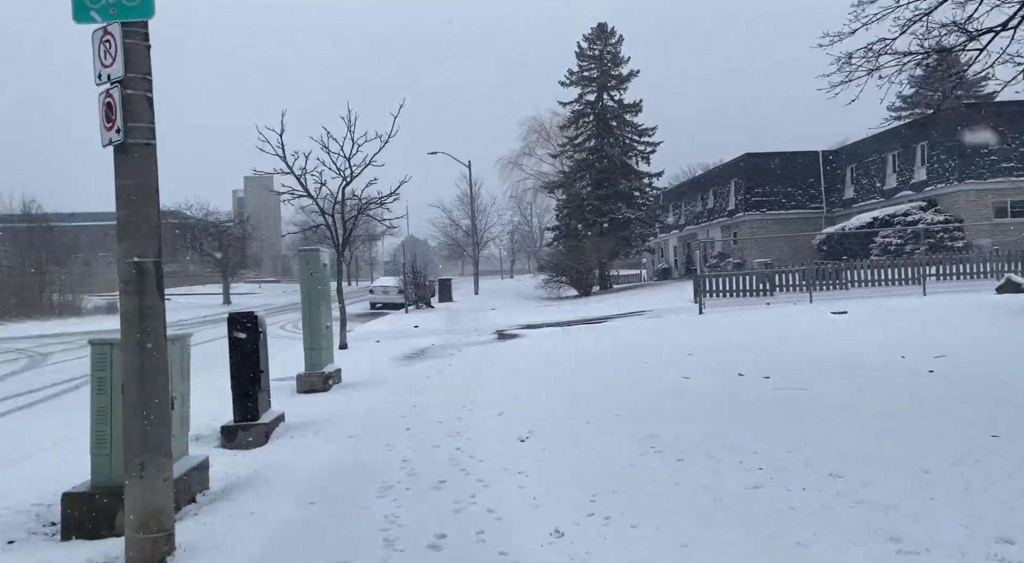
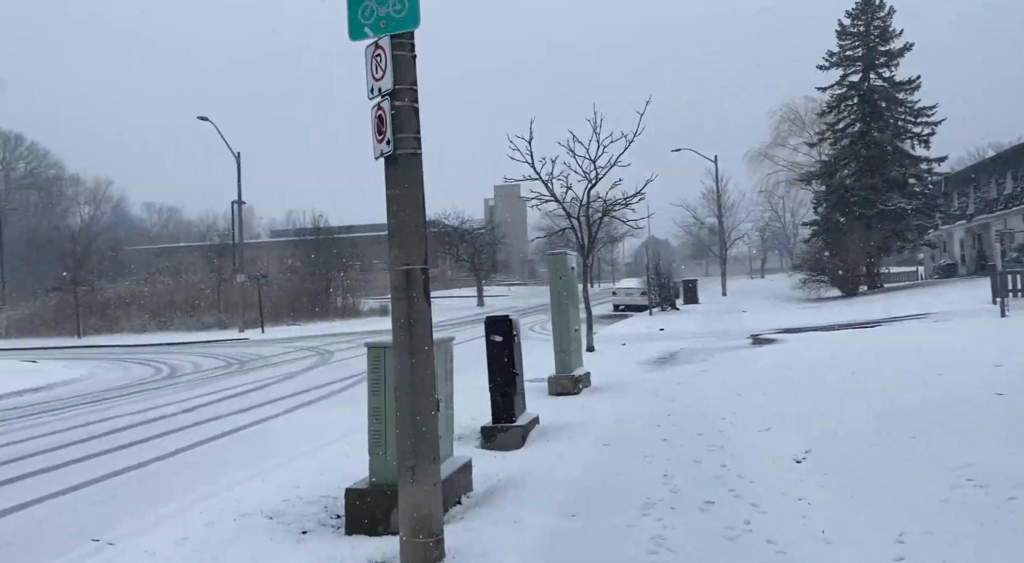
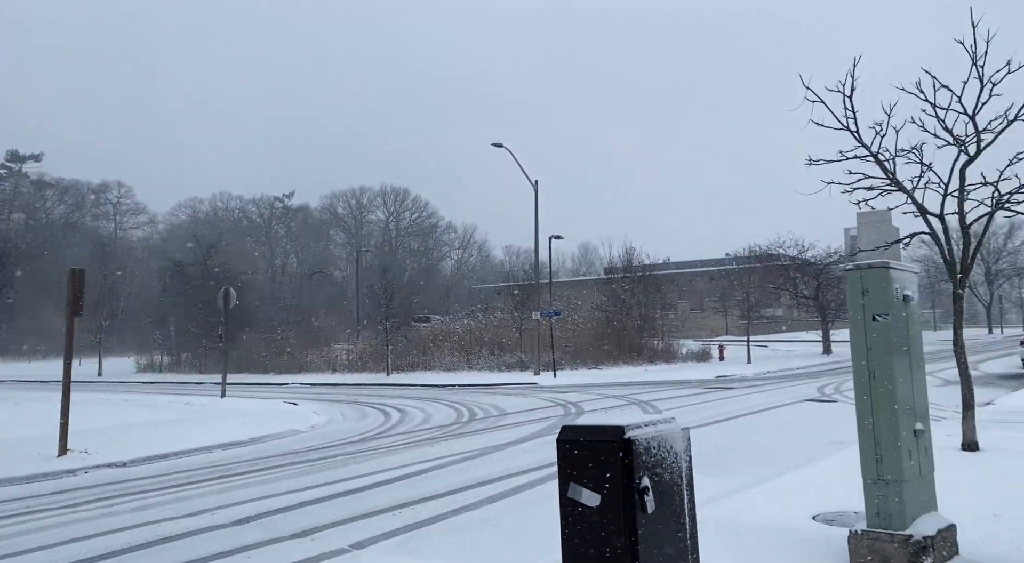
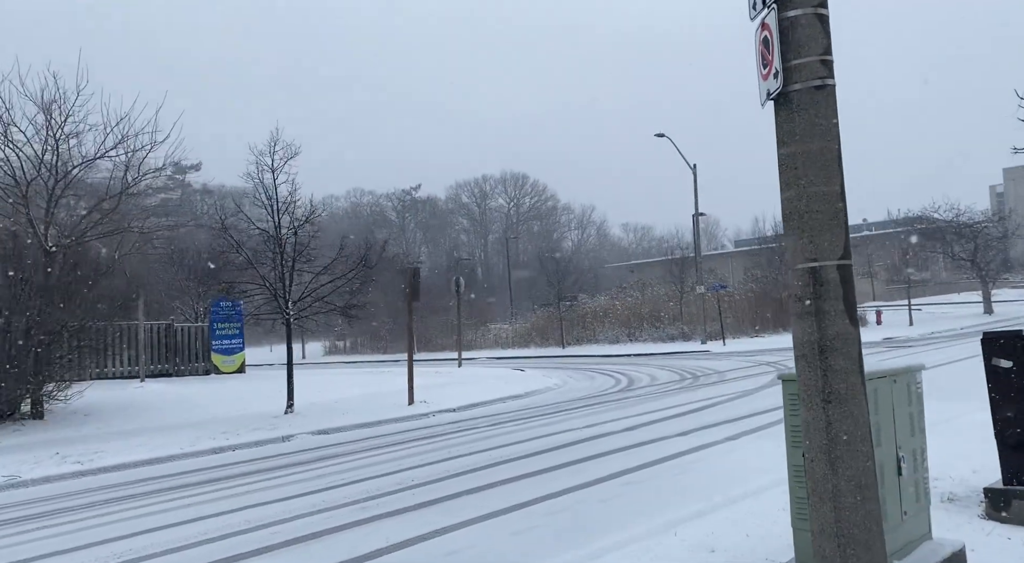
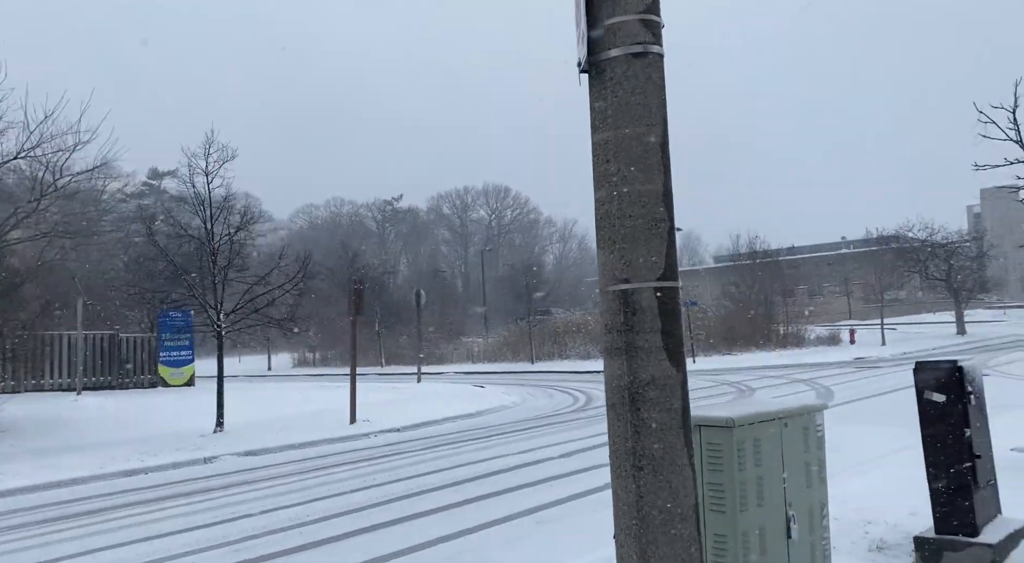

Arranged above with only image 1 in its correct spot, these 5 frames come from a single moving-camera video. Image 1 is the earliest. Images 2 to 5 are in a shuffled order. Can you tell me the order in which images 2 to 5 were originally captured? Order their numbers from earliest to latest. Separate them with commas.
2, 4, 5, 3
